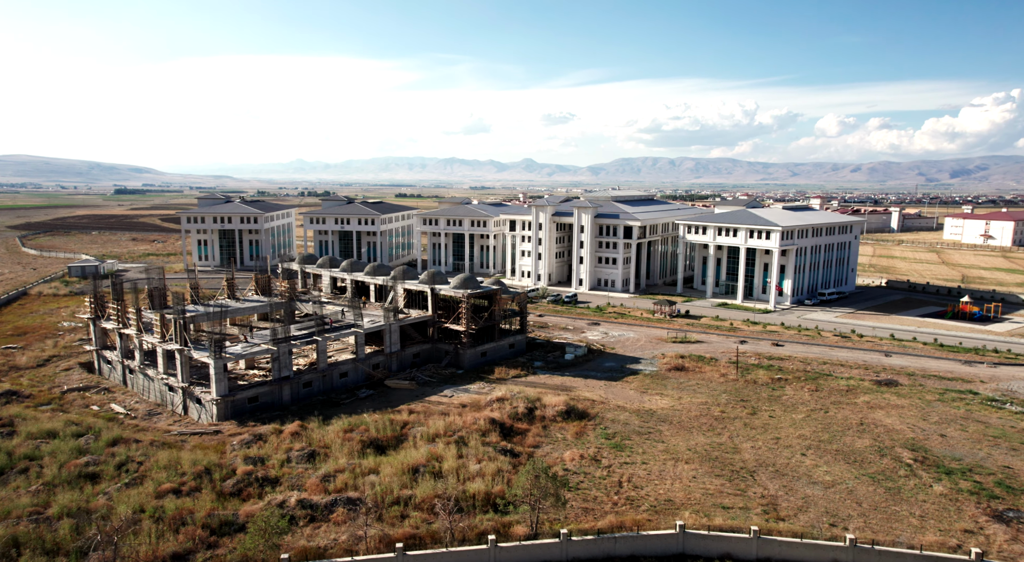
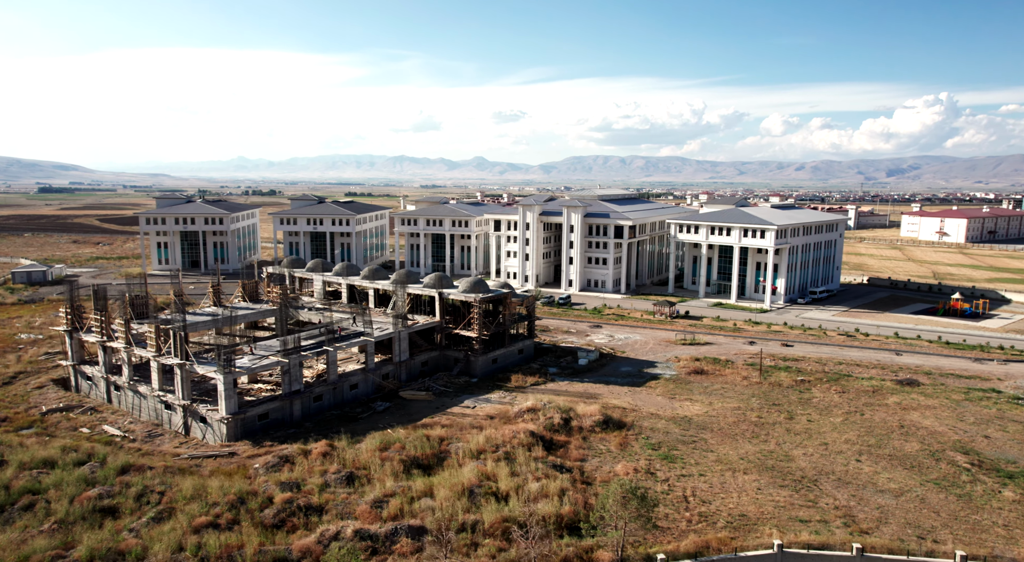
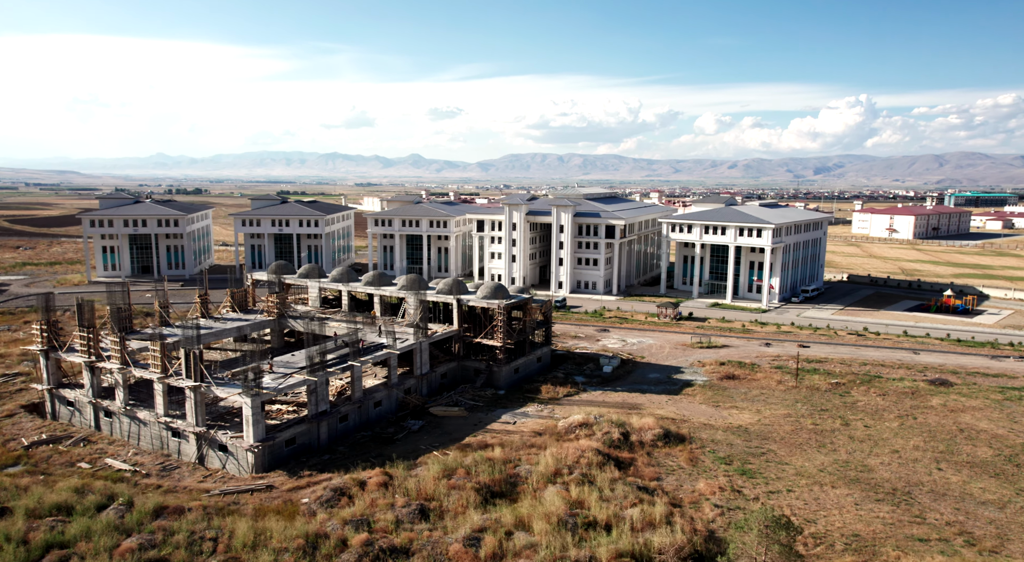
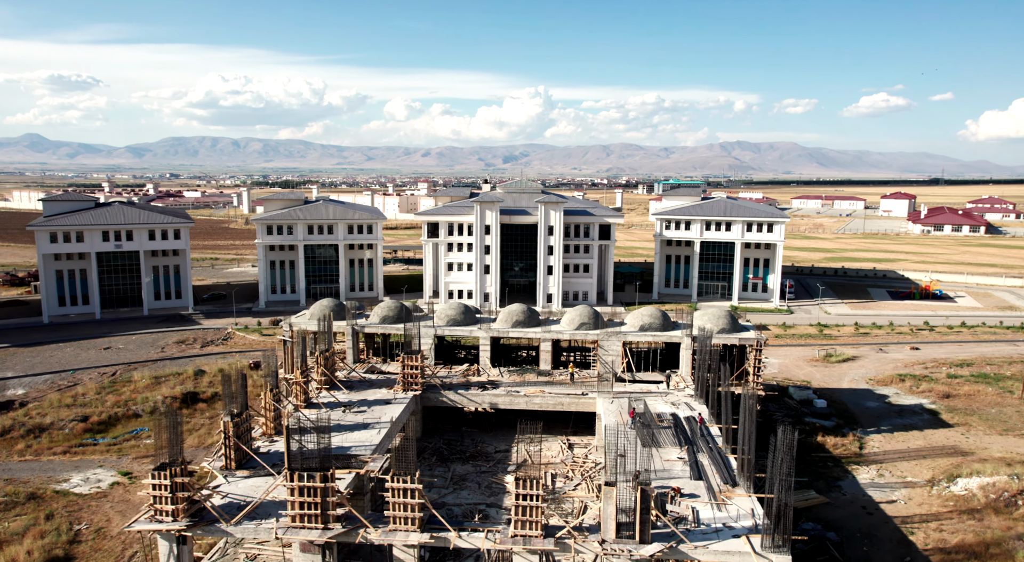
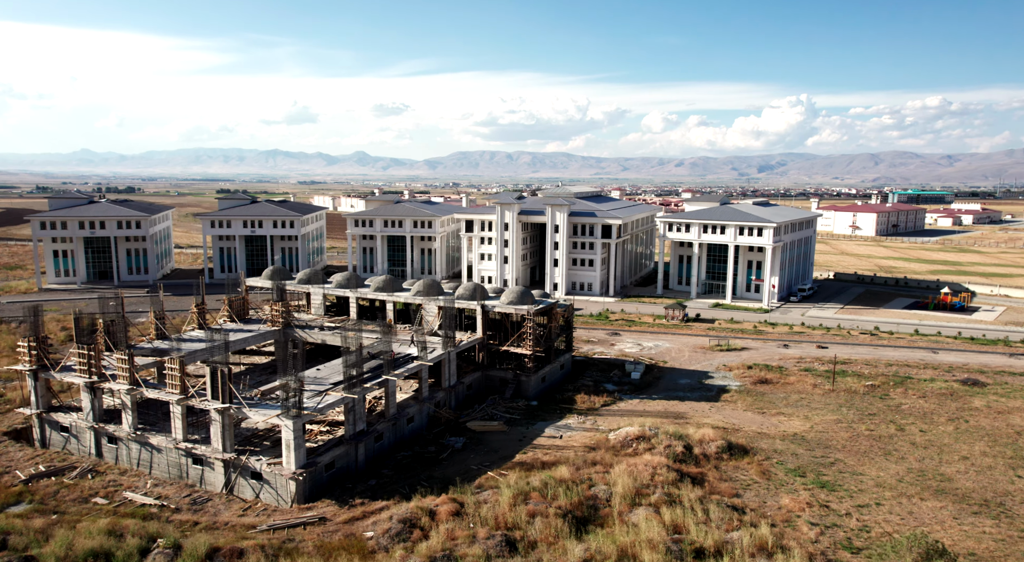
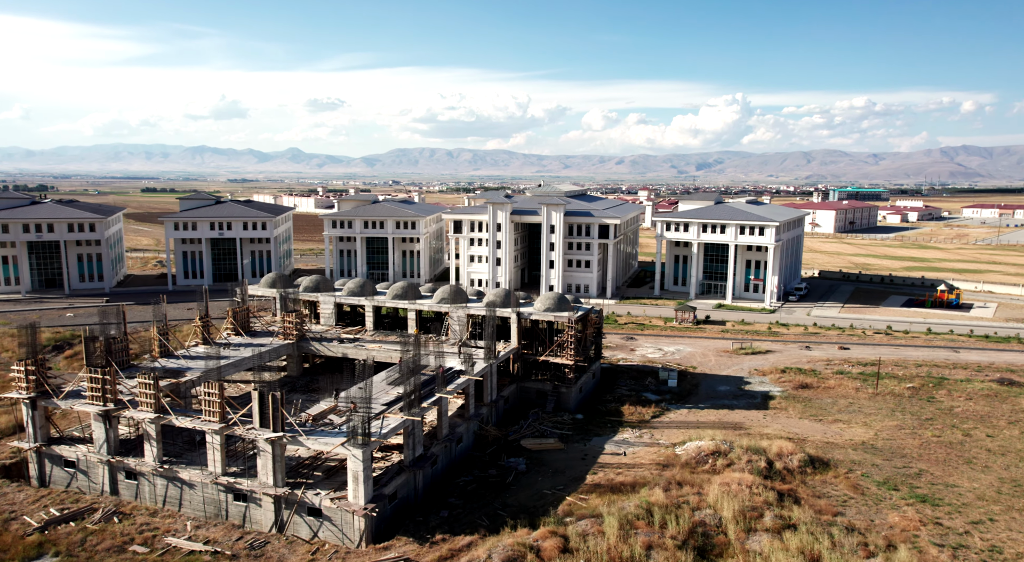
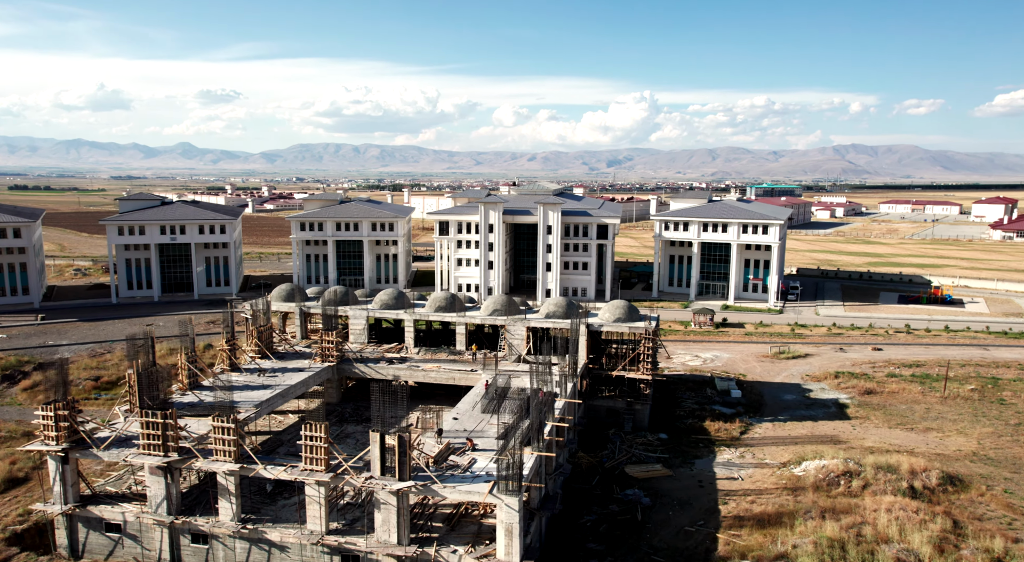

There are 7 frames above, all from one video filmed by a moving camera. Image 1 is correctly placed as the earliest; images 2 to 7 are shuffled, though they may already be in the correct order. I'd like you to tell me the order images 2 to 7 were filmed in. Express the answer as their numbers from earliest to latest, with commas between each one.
2, 3, 5, 6, 7, 4
